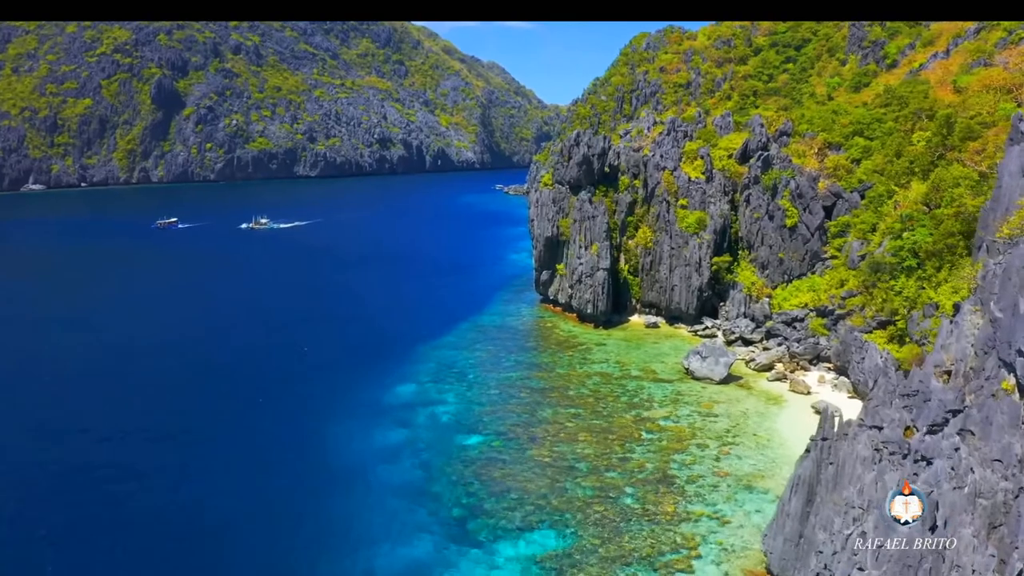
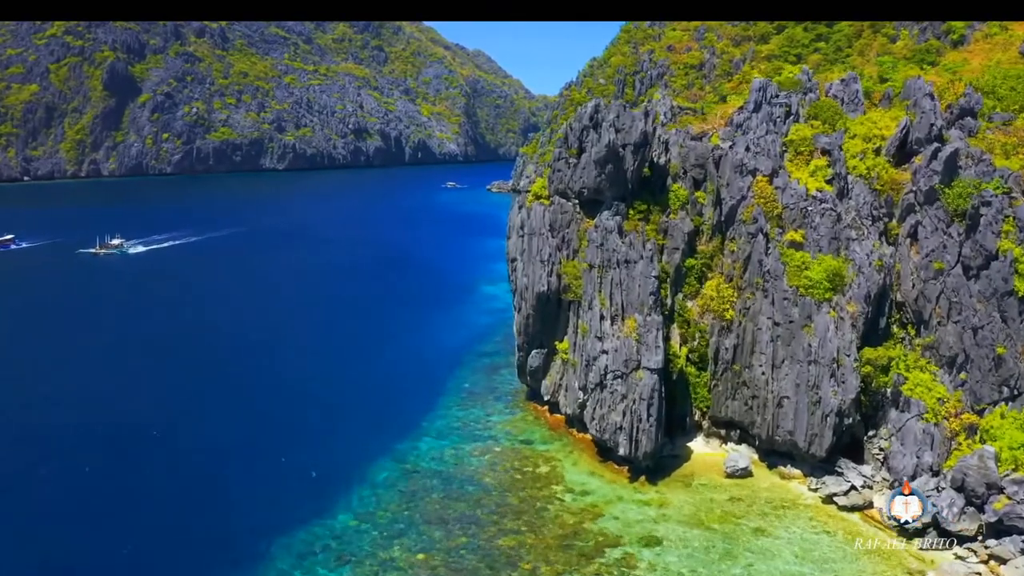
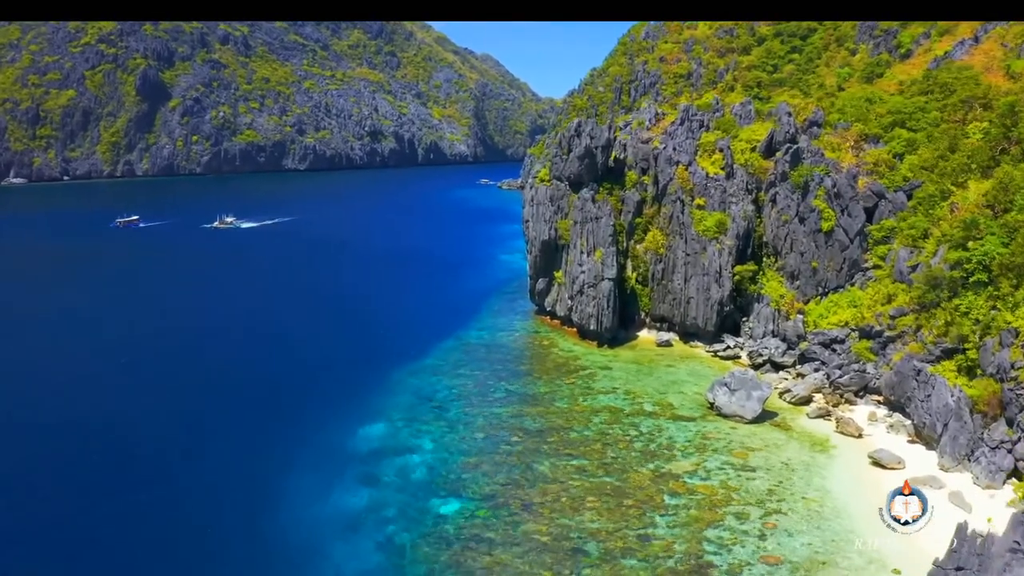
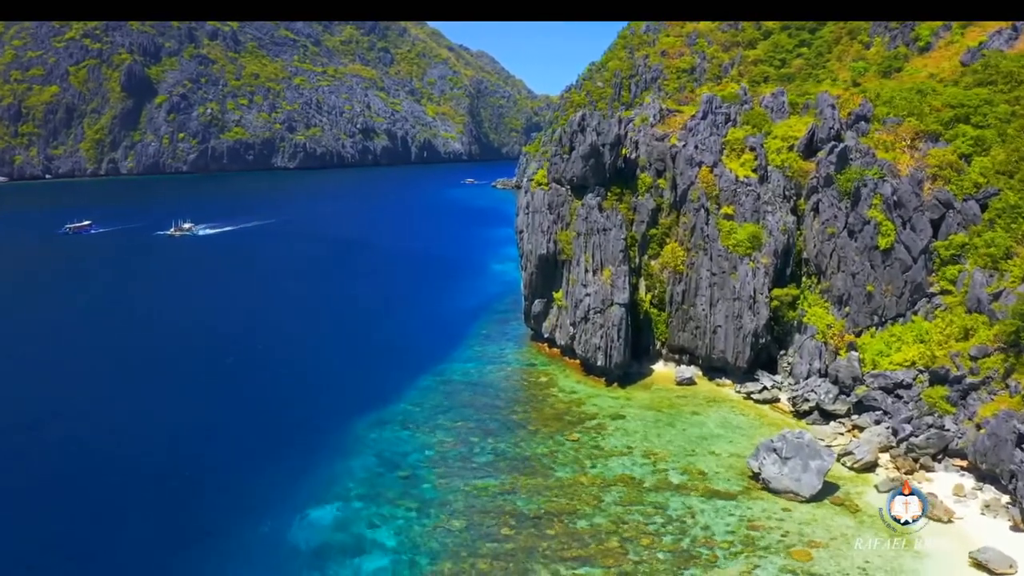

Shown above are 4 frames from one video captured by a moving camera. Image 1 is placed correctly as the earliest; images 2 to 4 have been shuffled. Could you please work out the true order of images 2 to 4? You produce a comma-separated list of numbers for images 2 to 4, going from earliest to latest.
3, 4, 2
